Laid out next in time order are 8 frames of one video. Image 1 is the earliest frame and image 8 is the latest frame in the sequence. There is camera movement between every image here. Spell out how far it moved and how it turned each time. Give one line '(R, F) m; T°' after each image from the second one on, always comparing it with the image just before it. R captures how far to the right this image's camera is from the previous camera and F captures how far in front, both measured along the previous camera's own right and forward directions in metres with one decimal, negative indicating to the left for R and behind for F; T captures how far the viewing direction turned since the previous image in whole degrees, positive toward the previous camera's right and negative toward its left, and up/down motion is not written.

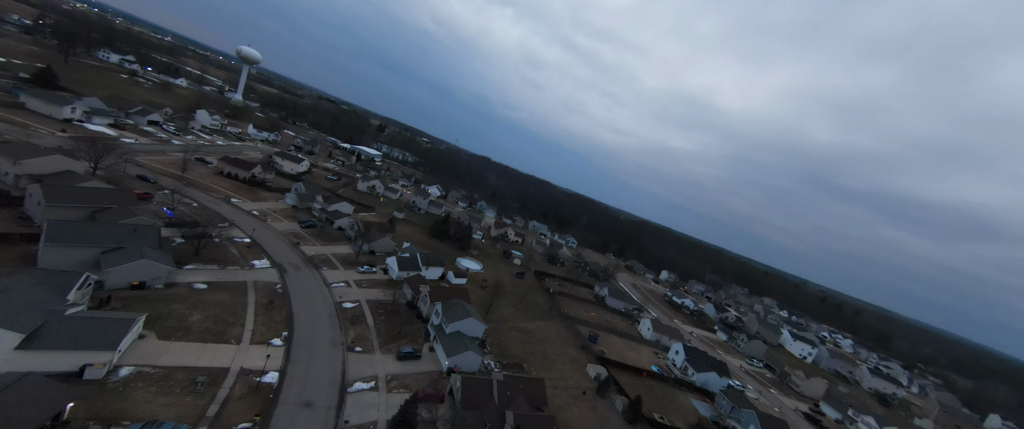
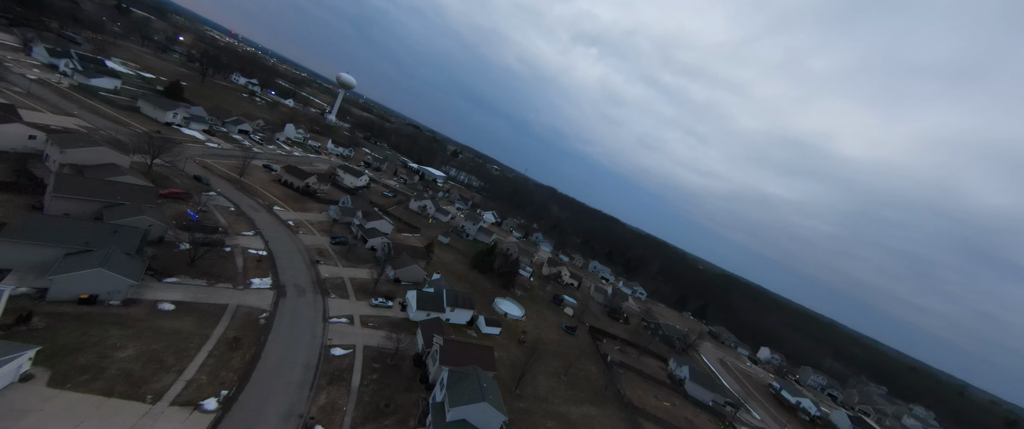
(+0.7, +5.8) m; -11°
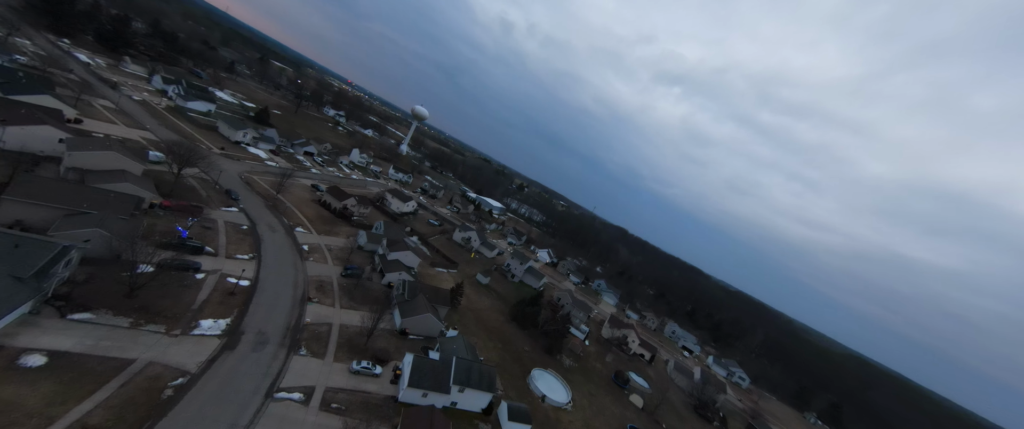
(+1.0, +6.8) m; -11°
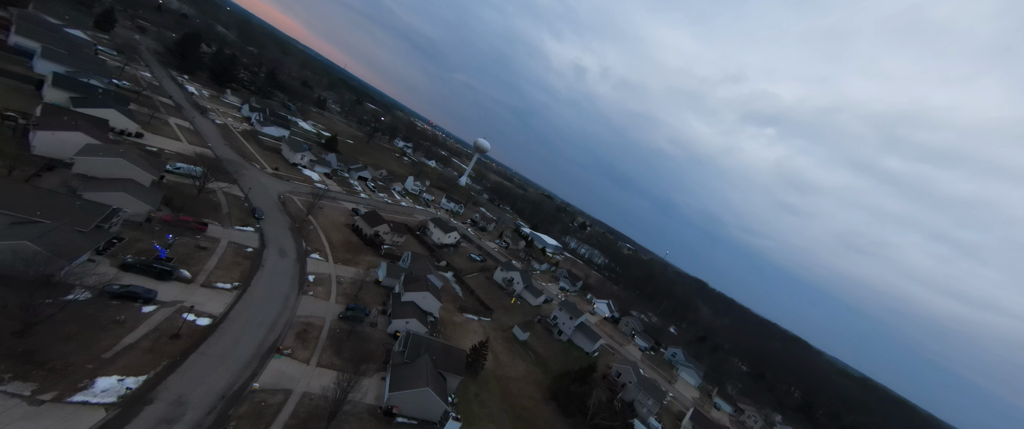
(+0.9, +5.9) m; -11°
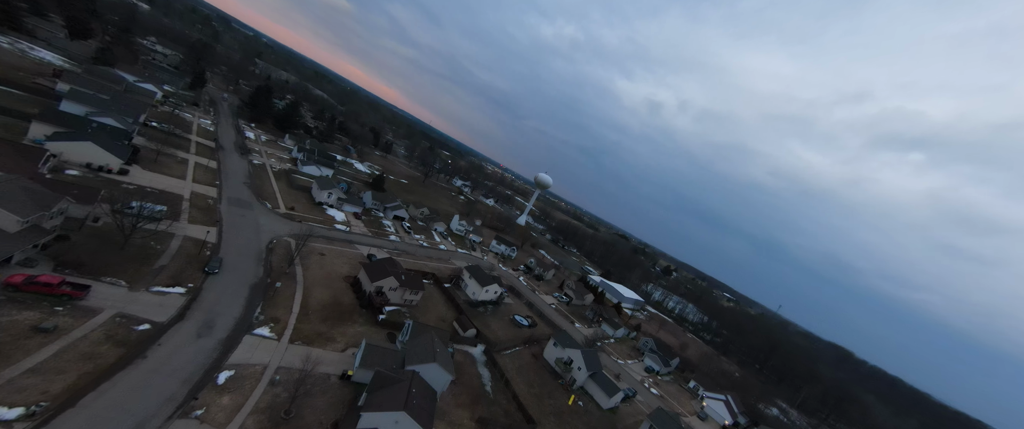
(+1.1, +10.3) m; -12°
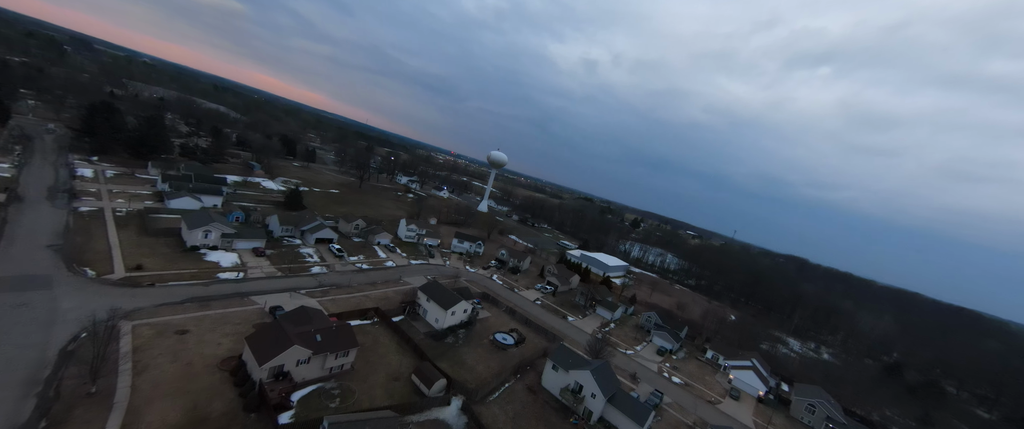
(+0.7, +7.7) m; +6°
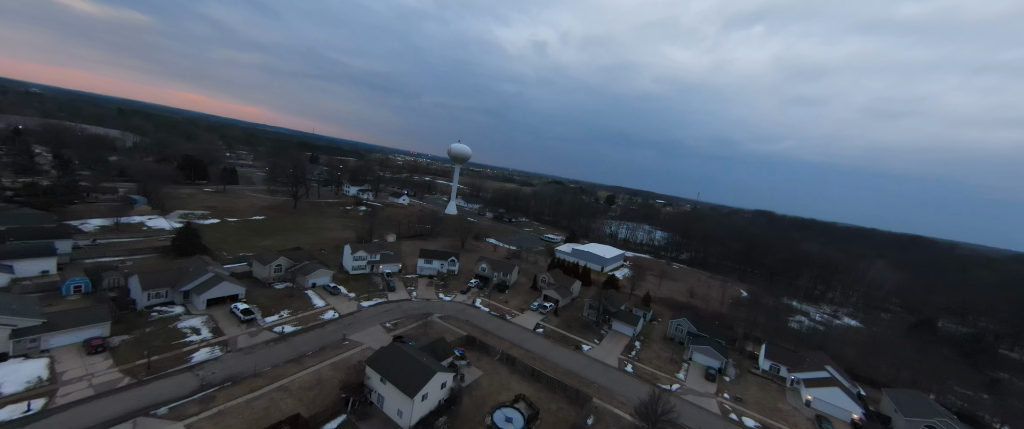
(-0.4, +8.7) m; +5°
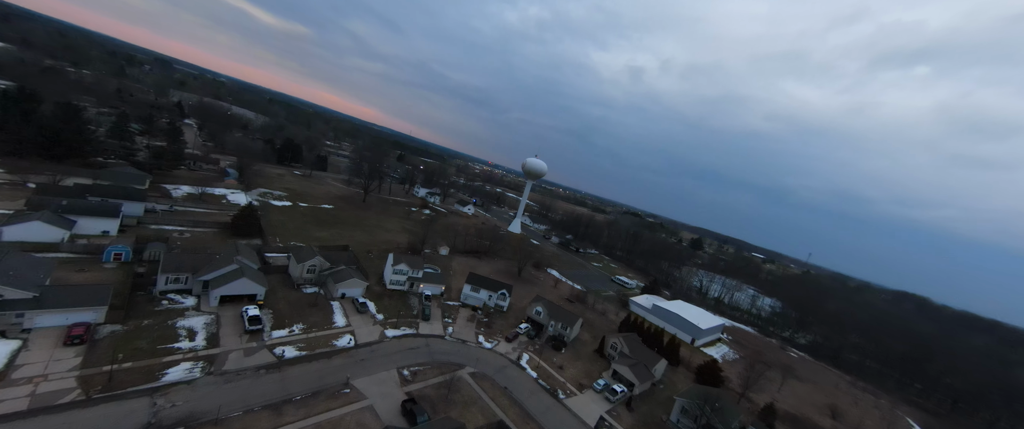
(-0.6, +6.2) m; -12°
